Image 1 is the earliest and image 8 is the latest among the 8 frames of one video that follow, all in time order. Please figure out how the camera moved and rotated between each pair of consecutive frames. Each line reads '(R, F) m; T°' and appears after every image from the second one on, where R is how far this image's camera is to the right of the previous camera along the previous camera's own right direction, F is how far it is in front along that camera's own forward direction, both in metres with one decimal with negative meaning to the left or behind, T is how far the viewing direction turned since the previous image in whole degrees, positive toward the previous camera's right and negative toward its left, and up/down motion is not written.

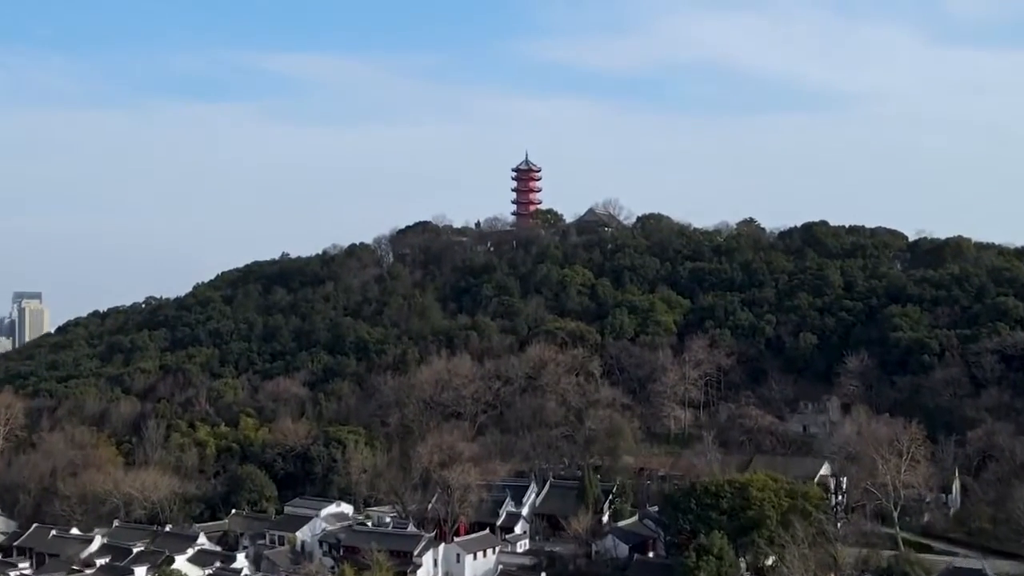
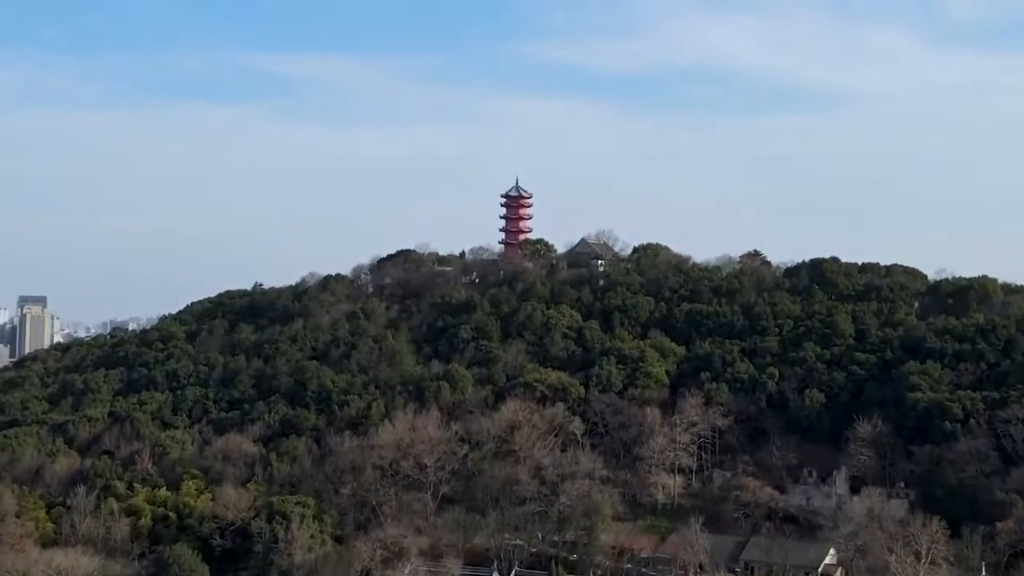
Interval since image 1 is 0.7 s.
(+1.2, +3.1) m; -1°
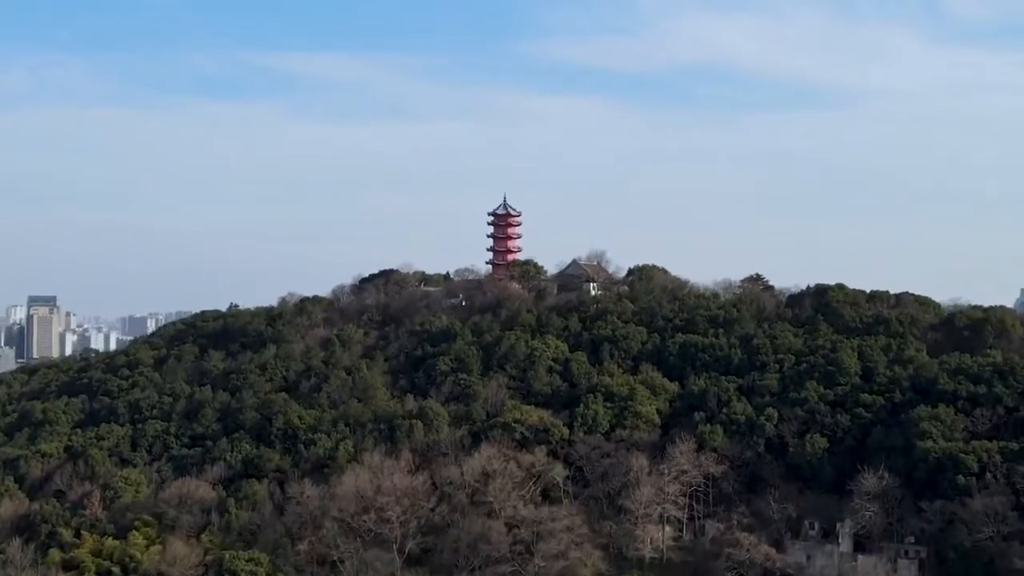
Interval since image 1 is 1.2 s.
(+0.8, +2.1) m; -1°
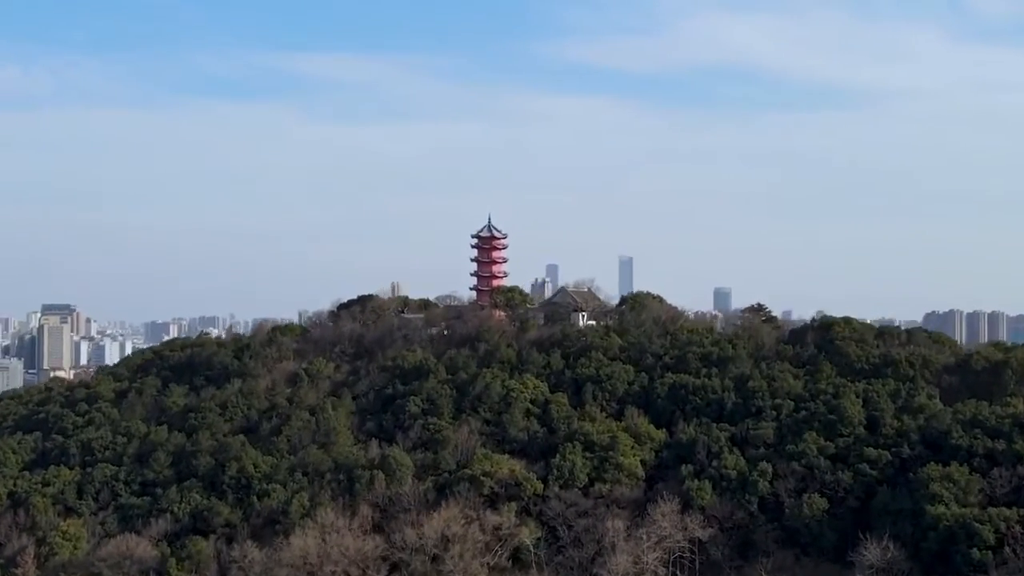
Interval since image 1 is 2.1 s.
(+1.2, +2.4) m; -1°
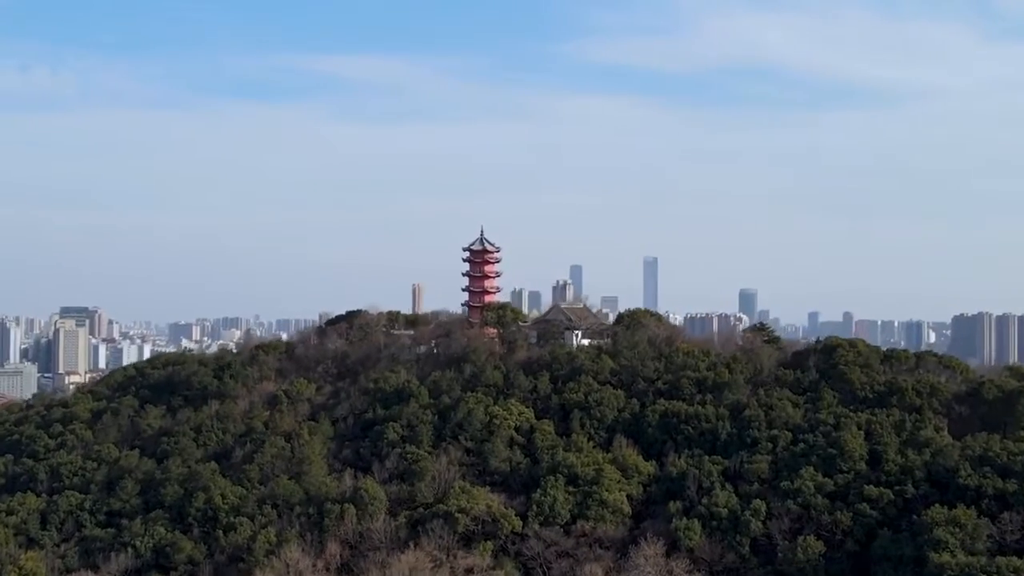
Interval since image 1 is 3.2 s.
(+1.0, +1.5) m; -1°
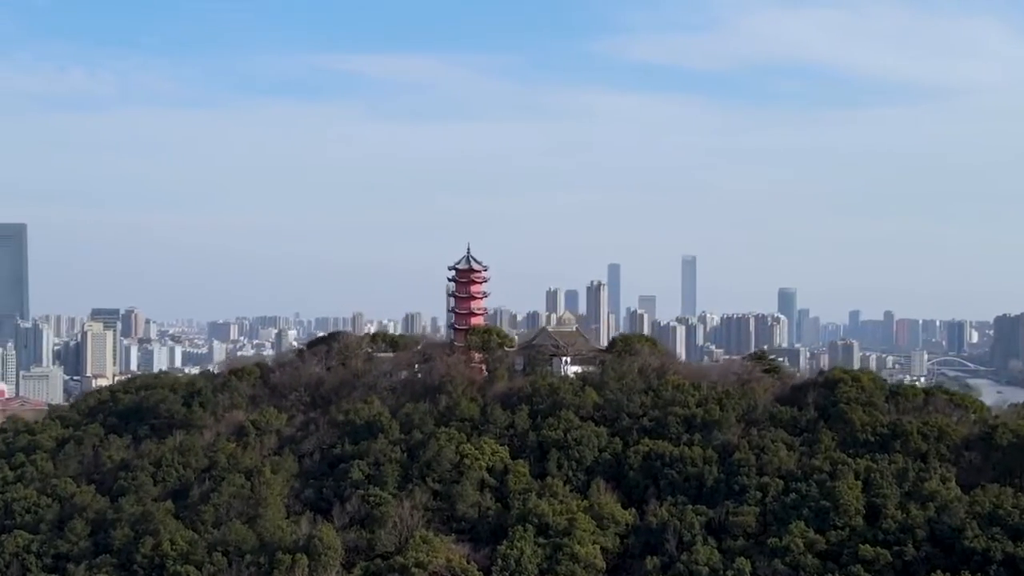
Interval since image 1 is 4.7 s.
(+1.4, +2.0) m; -2°
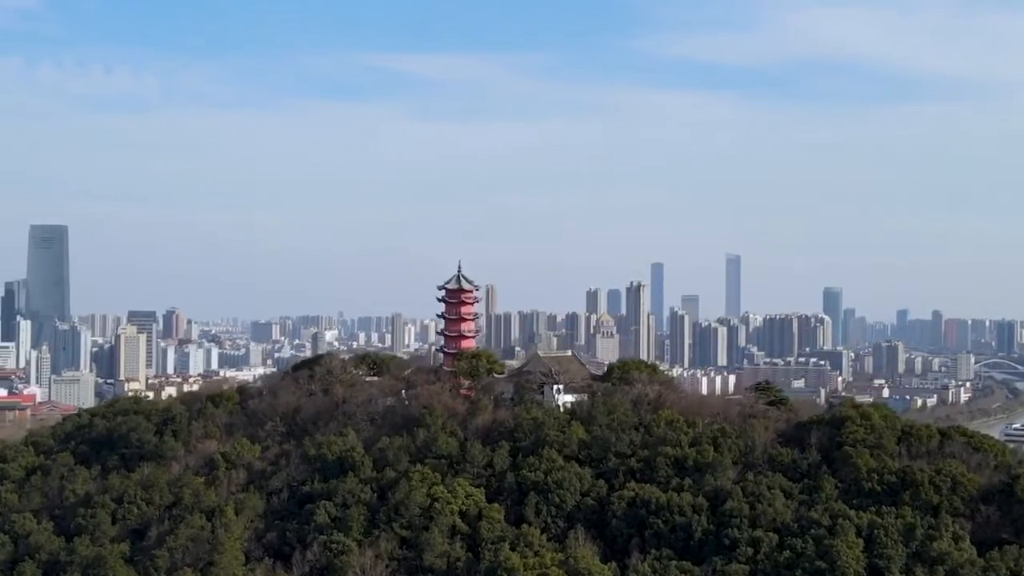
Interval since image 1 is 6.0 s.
(+1.3, +1.9) m; -2°
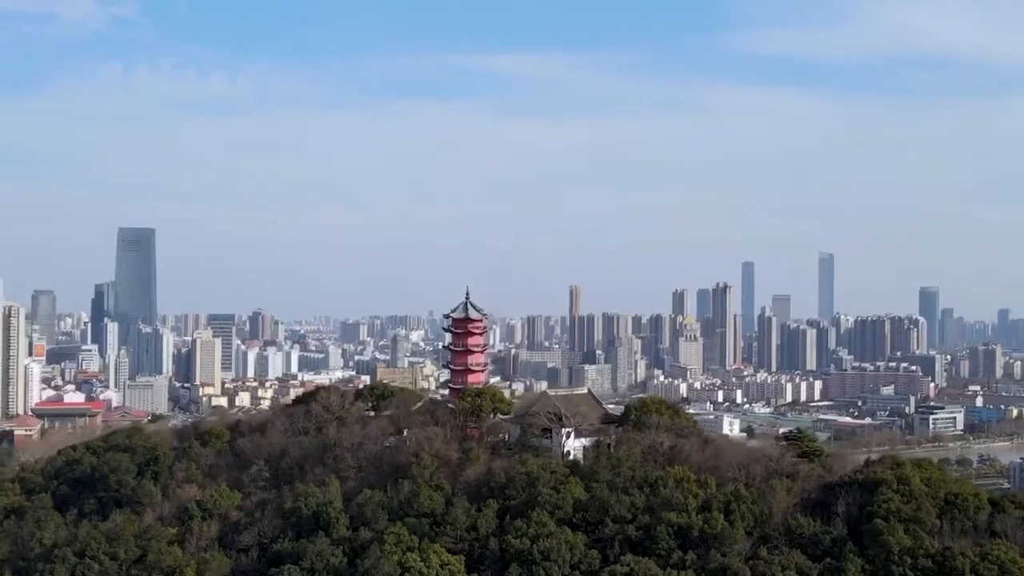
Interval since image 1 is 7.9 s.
(+1.9, +2.8) m; -4°
